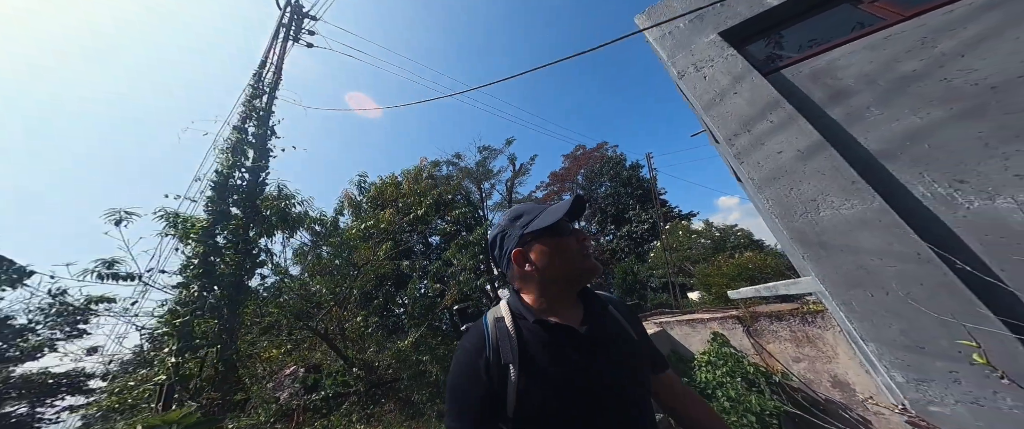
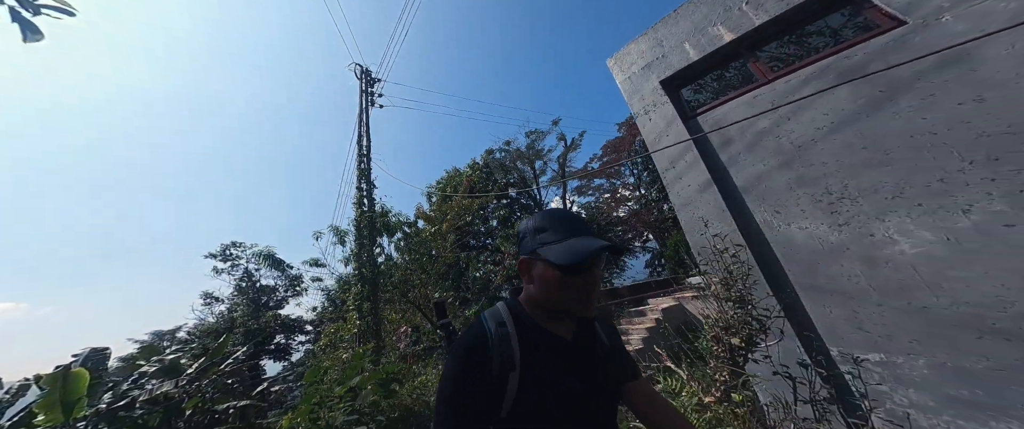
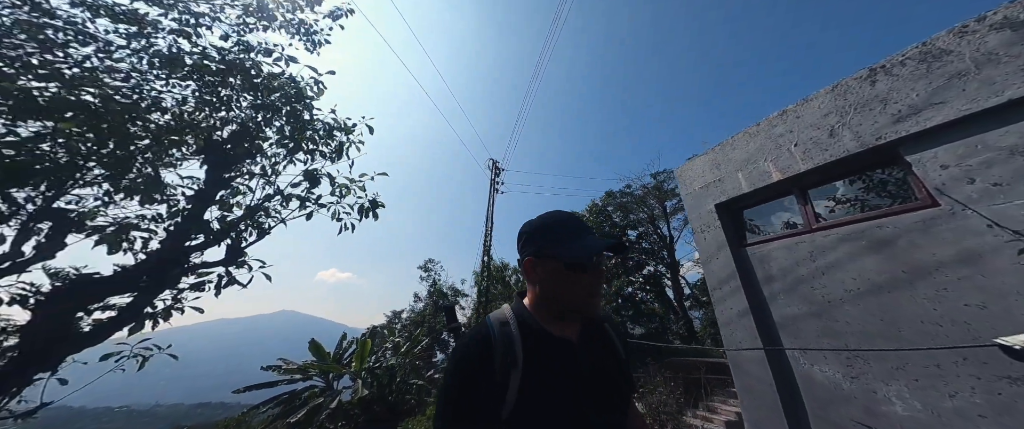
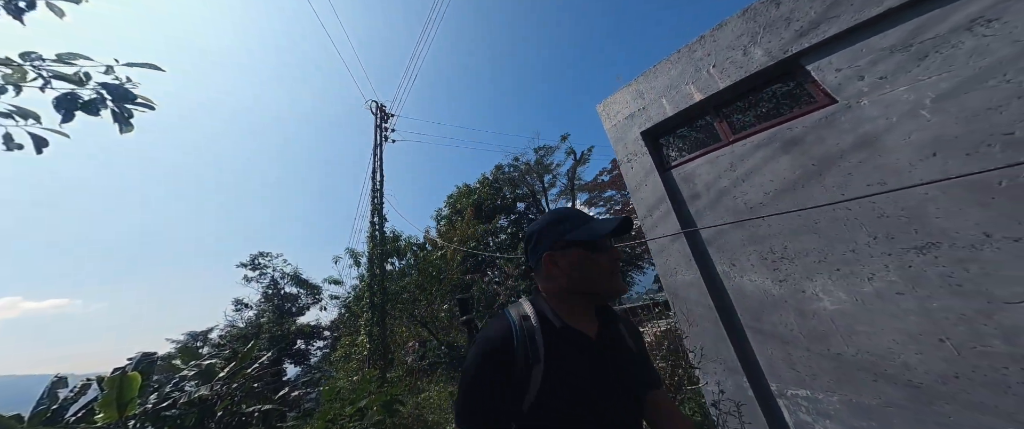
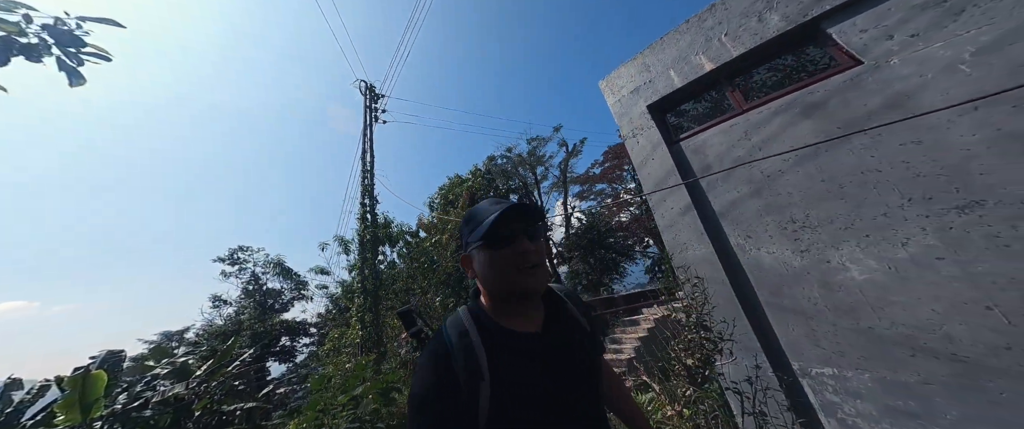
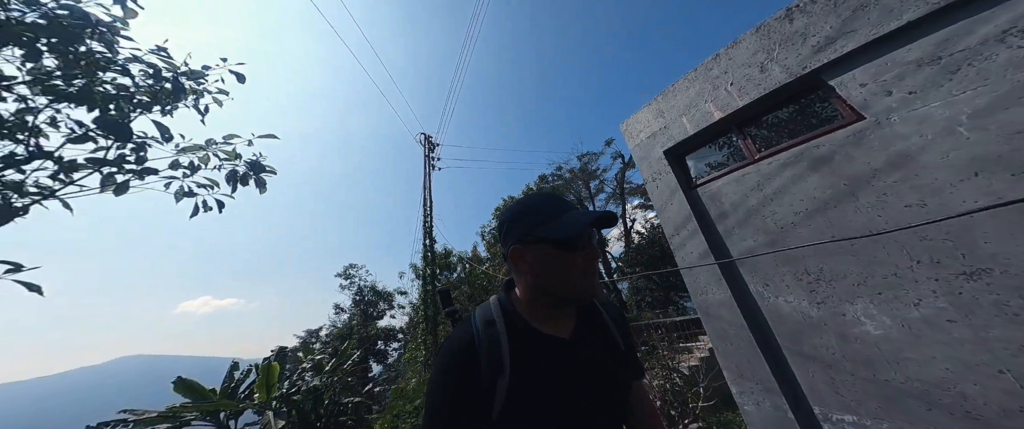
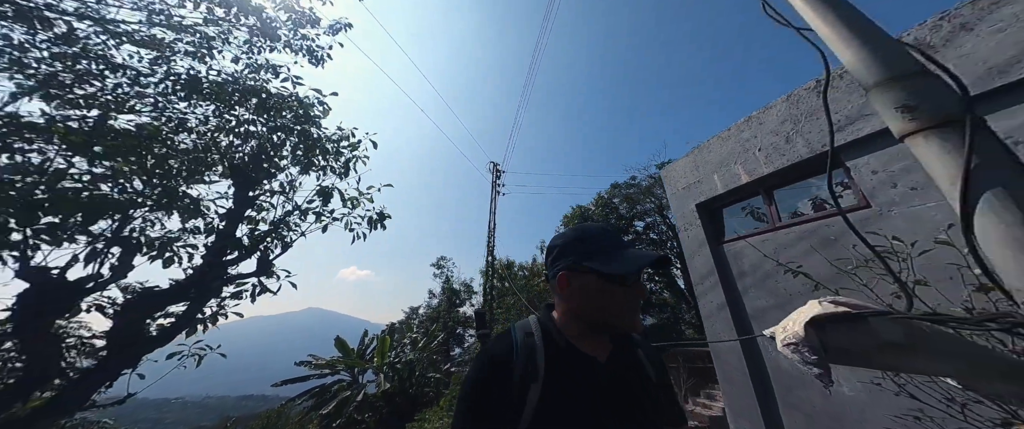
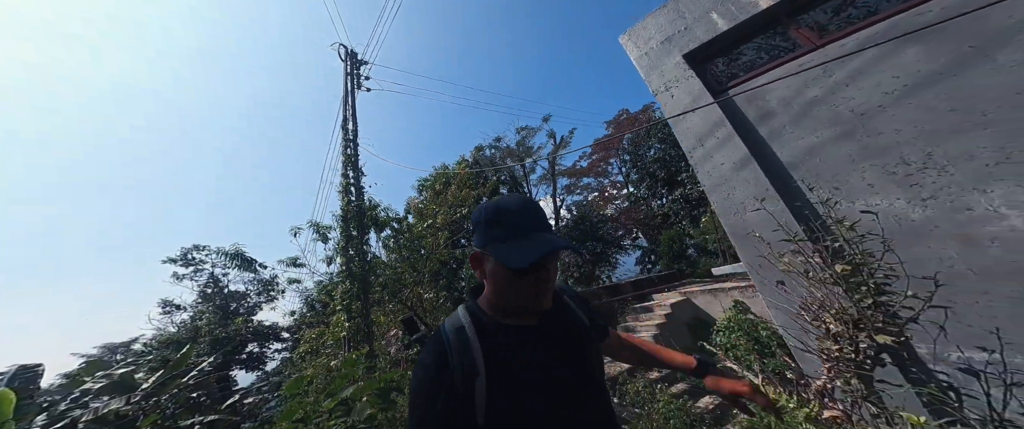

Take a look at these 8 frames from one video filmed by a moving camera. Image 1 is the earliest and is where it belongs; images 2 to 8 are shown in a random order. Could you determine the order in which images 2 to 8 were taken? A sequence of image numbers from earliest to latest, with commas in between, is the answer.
8, 2, 5, 4, 6, 3, 7
